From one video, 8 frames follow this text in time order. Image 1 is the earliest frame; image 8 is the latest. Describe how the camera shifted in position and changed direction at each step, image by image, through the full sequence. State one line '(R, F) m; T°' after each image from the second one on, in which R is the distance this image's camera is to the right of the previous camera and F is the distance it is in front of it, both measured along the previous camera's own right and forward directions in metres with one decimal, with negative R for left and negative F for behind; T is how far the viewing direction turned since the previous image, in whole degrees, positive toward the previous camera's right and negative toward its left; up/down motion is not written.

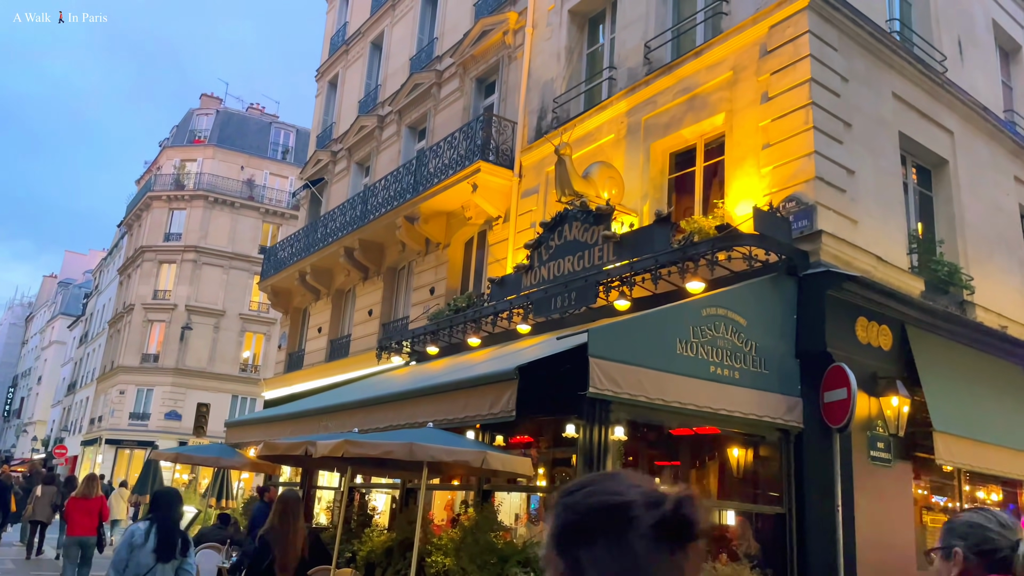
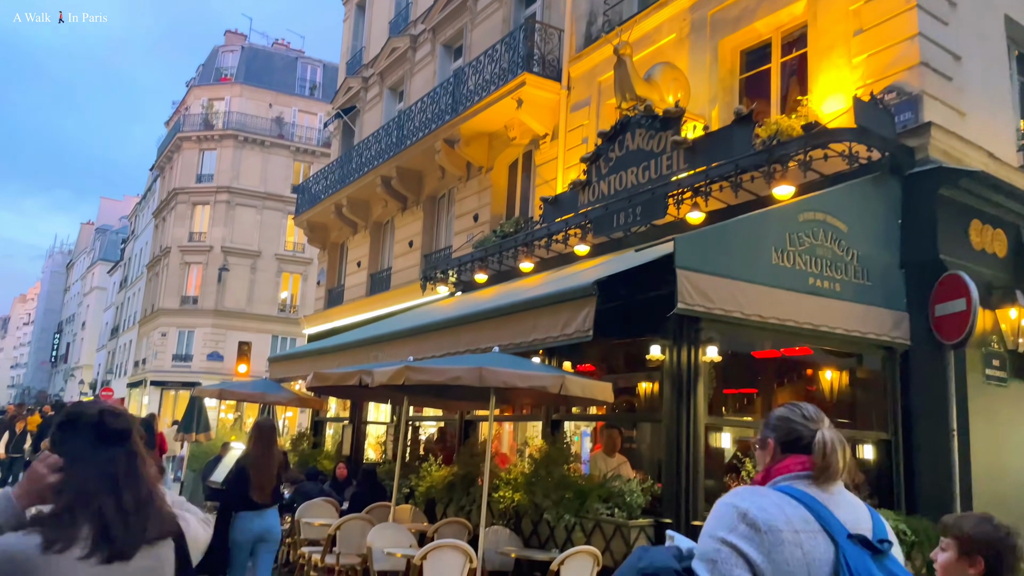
(-0.4, +0.8) m; -2°
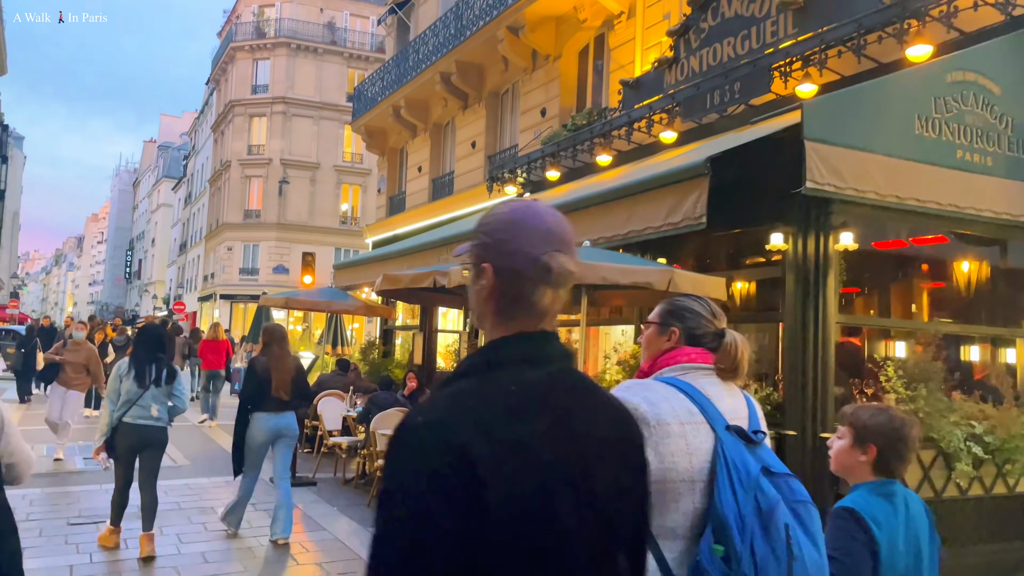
(-0.3, +0.8) m; -4°
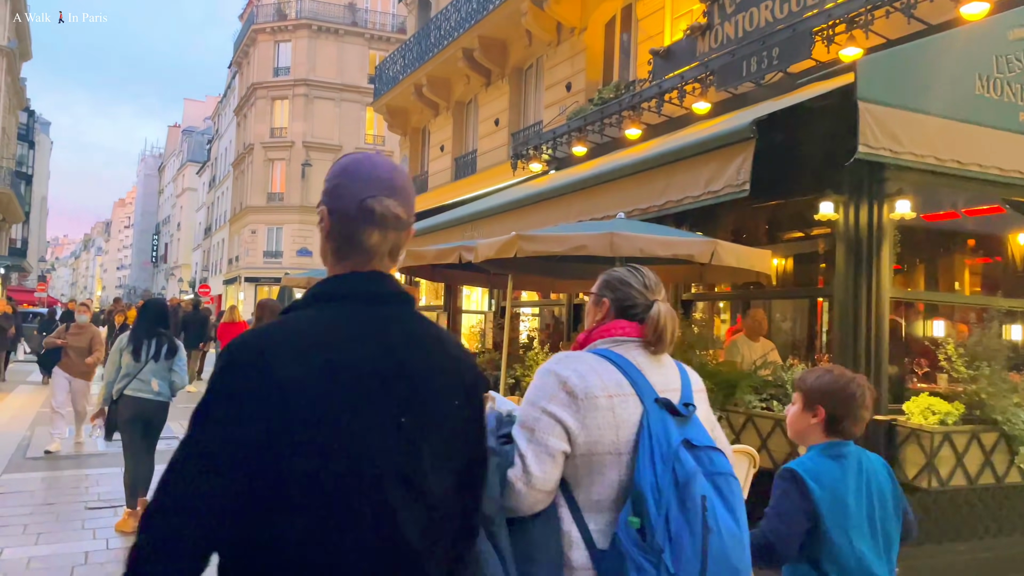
(0.0, +0.3) m; -2°
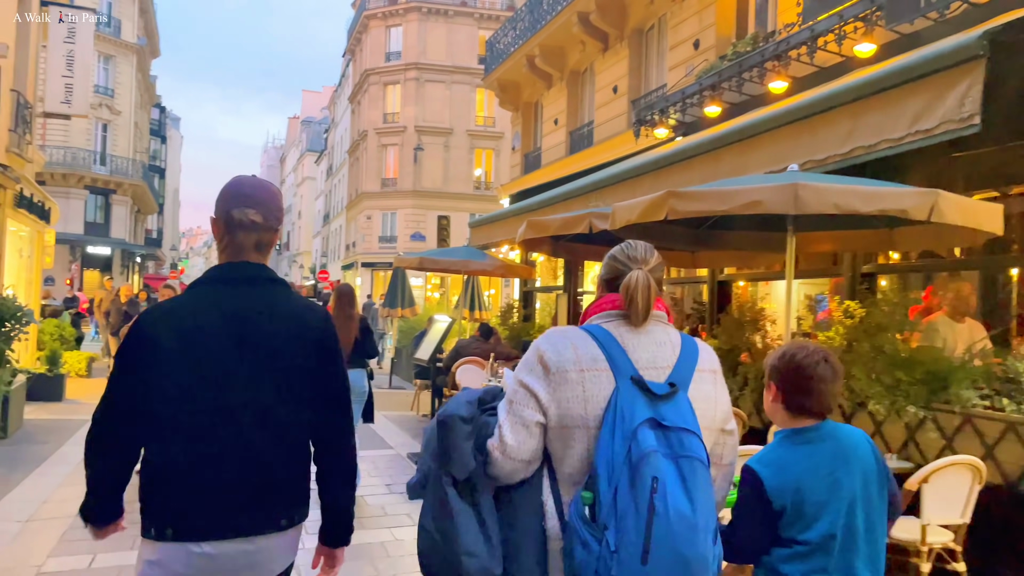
(-0.2, +0.9) m; -8°
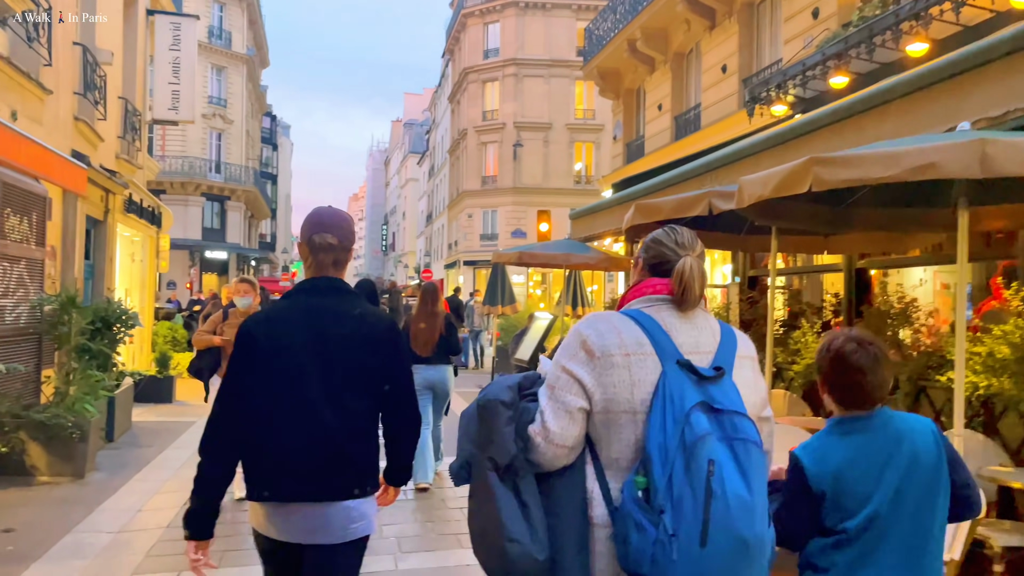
(0.0, +0.5) m; -7°
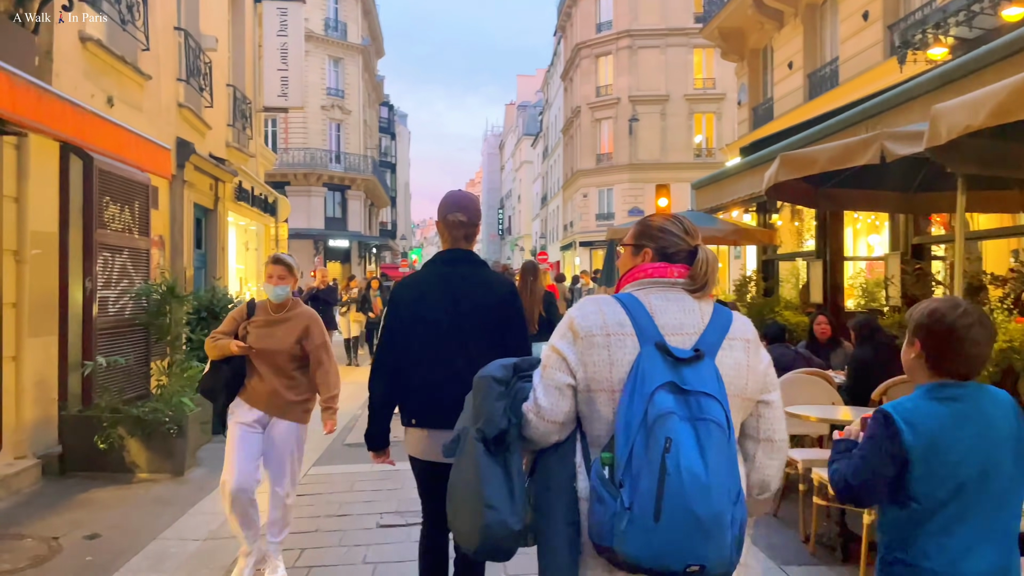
(0.0, +0.7) m; -9°
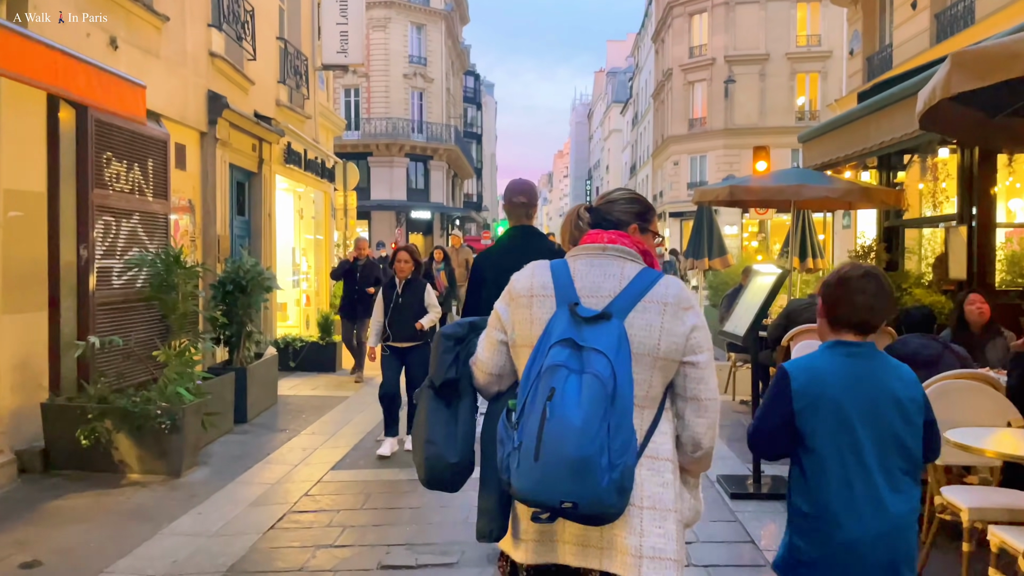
(+0.2, +1.1) m; -6°
